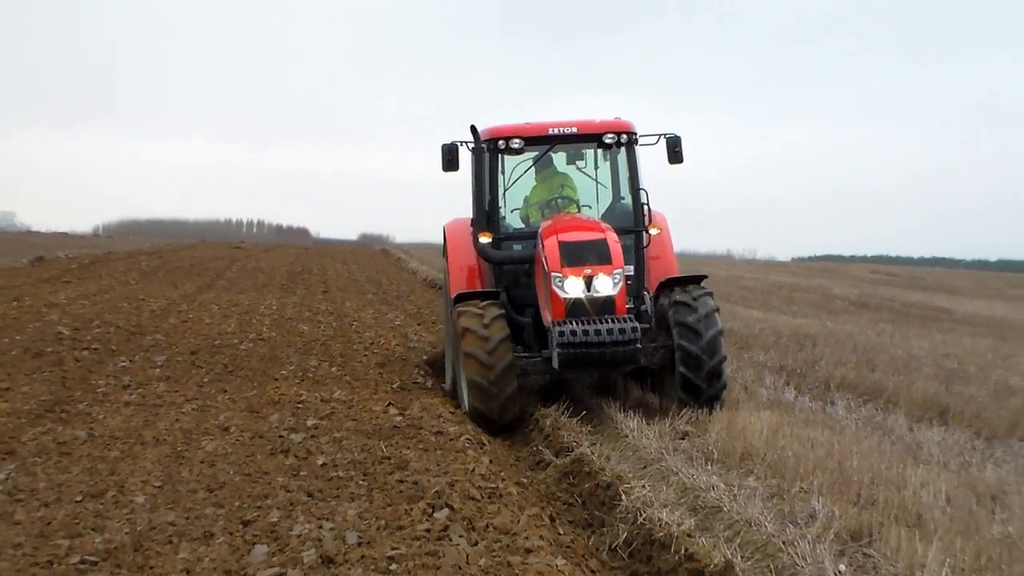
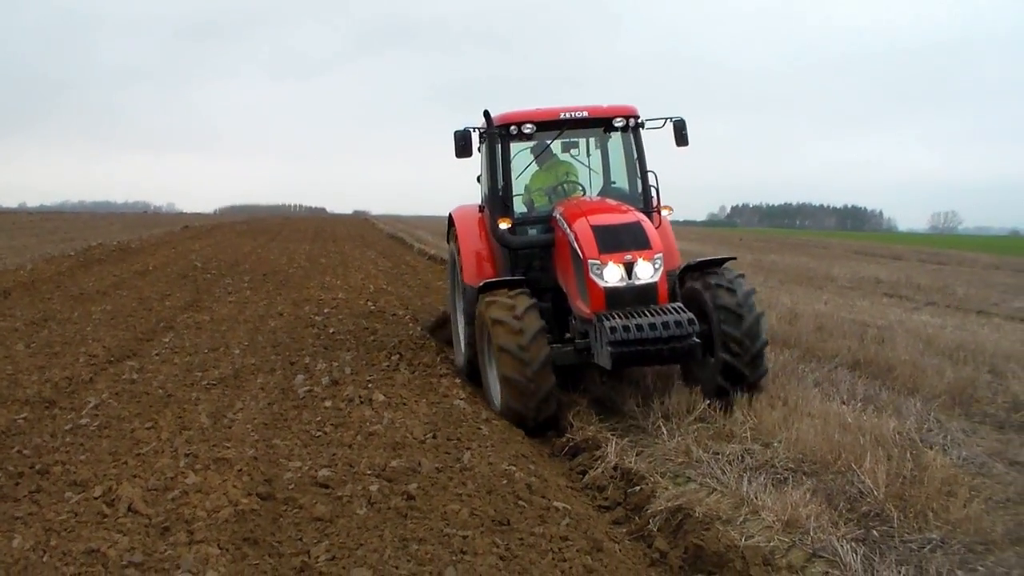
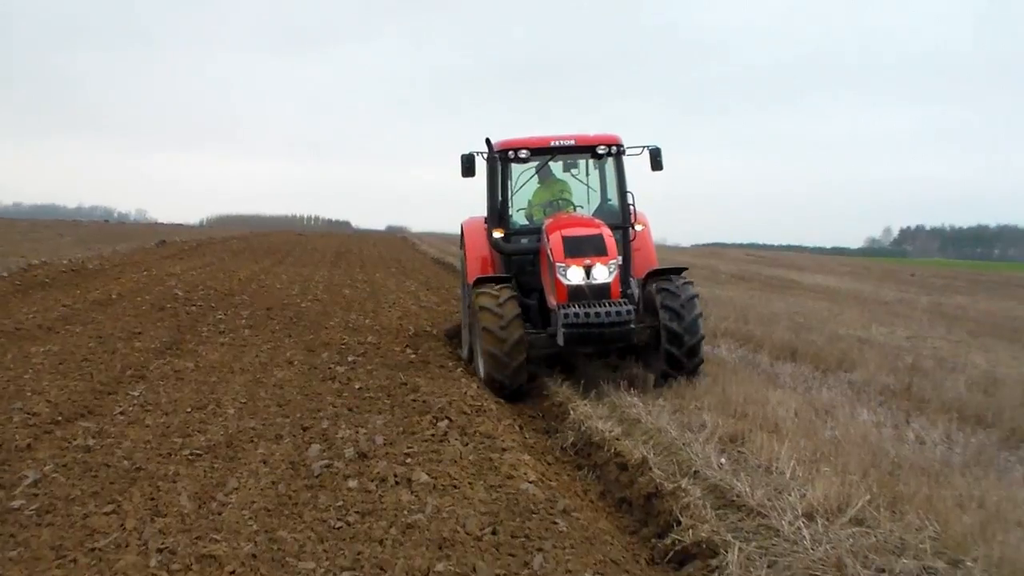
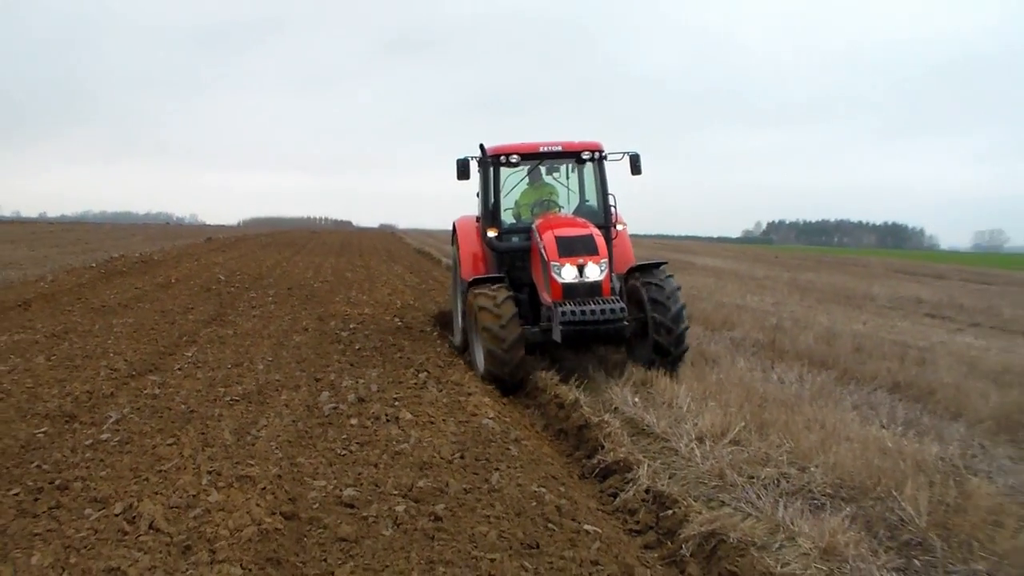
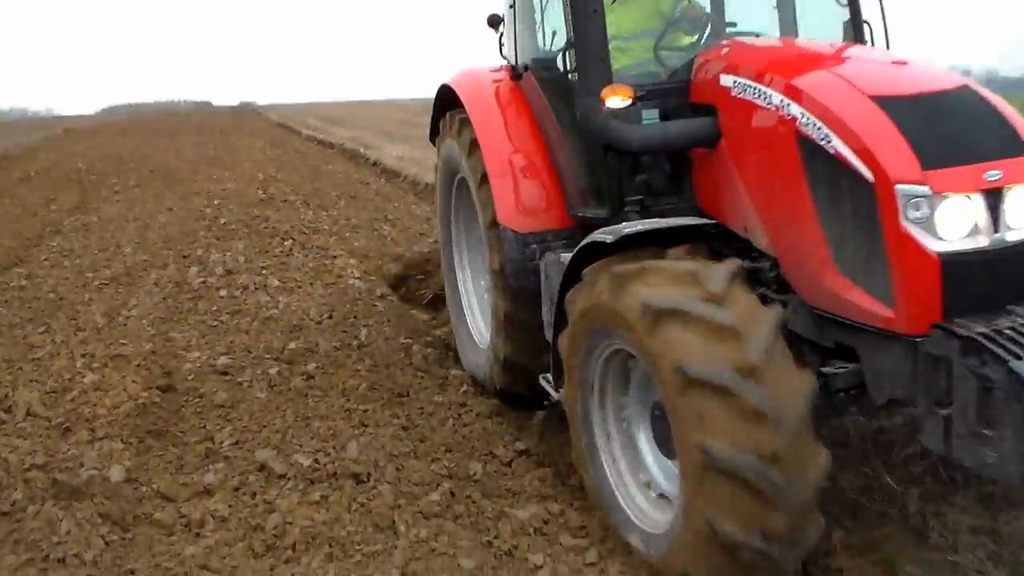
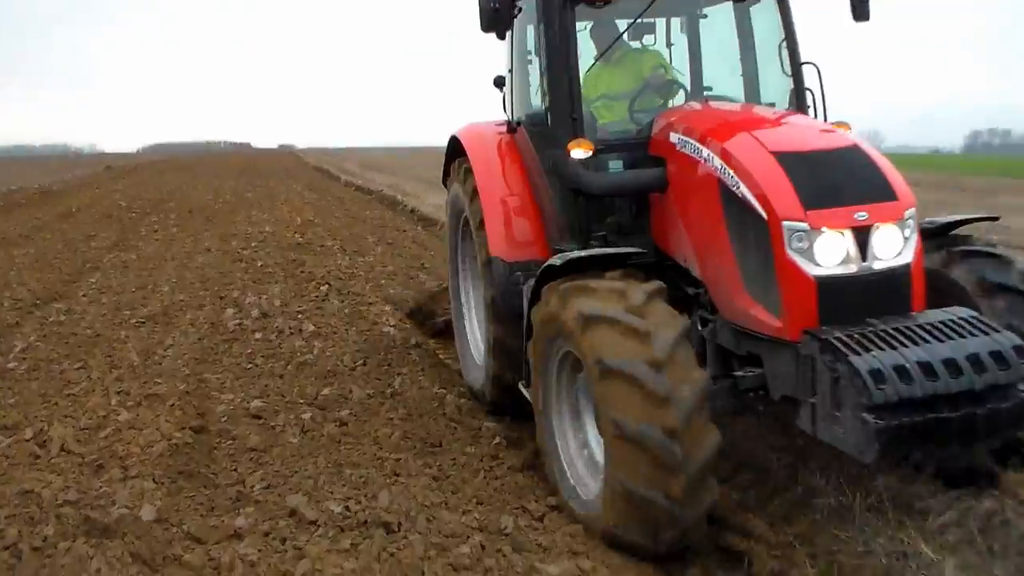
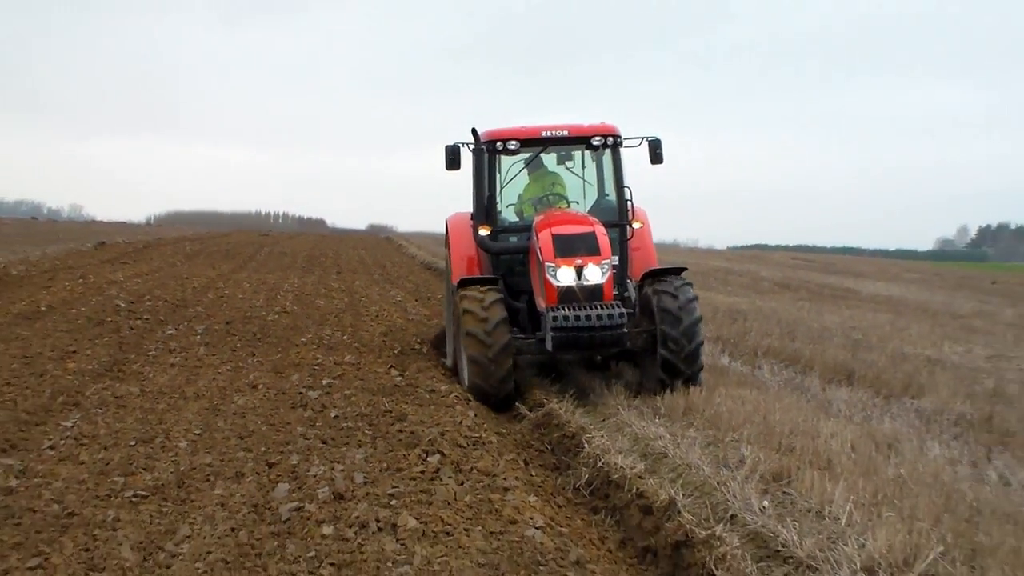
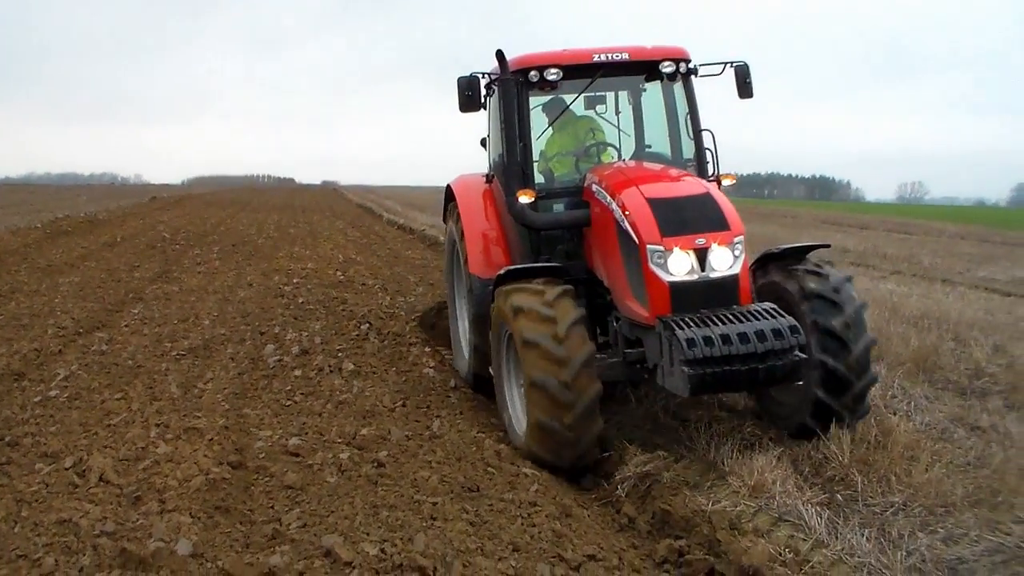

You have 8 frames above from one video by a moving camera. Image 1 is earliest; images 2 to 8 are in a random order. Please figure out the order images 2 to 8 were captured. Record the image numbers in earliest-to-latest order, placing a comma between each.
7, 3, 4, 2, 8, 6, 5
